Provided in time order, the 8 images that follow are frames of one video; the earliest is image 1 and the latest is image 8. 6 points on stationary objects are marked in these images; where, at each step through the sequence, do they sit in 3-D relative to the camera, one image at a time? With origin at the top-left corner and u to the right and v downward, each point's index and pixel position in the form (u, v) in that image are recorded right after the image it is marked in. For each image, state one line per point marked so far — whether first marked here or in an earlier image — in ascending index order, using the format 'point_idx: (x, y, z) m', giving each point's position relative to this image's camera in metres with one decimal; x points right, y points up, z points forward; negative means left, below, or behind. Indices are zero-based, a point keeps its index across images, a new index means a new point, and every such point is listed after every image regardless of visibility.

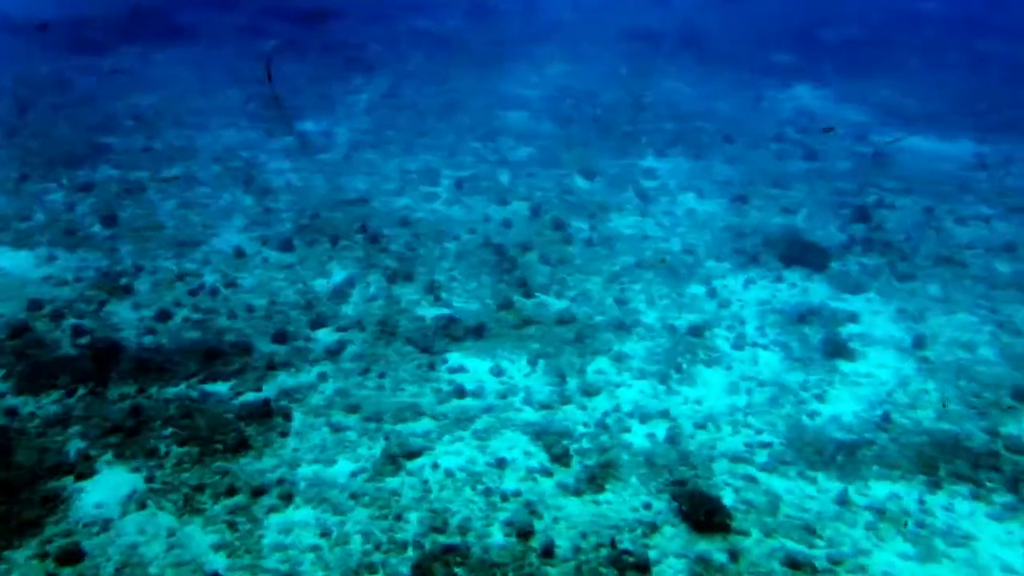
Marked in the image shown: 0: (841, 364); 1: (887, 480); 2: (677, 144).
0: (+6.5, -1.4, +4.8) m
1: (+6.2, -3.1, +4.0) m
2: (+5.2, +4.7, +8.0) m
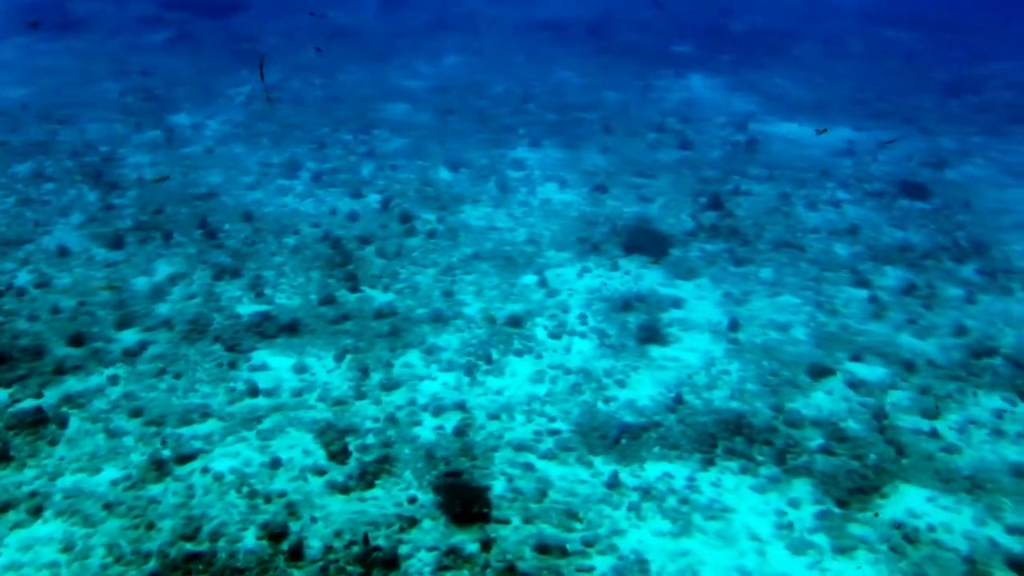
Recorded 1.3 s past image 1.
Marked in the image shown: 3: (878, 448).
0: (+2.8, -1.2, +4.9) m
1: (+2.6, -2.9, +4.1) m
2: (+1.2, +5.0, +7.9) m
3: (+6.0, -2.6, +4.1) m
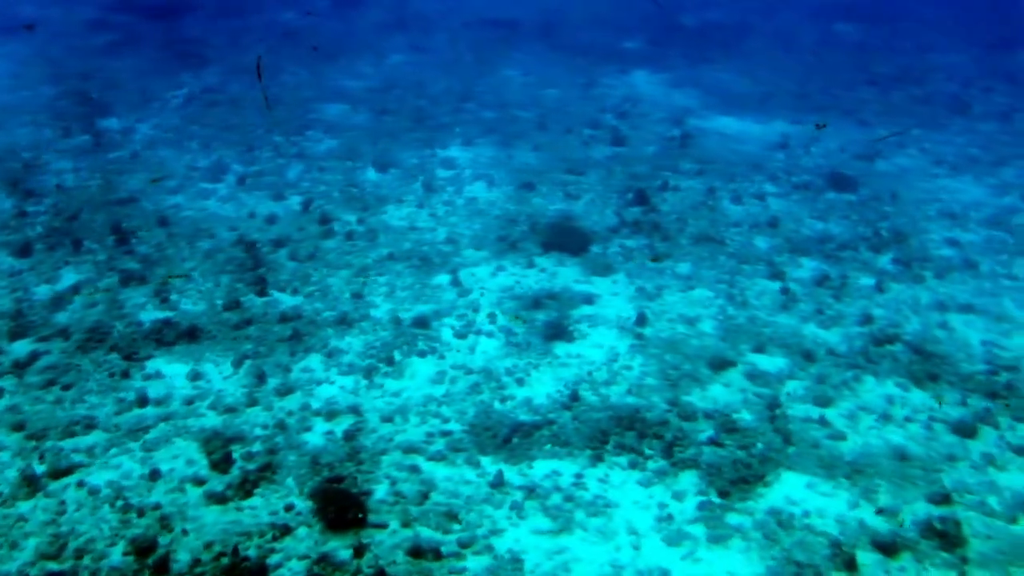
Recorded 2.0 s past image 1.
0: (+0.9, -1.2, +4.8) m
1: (+0.7, -2.8, +4.0) m
2: (-0.8, +5.0, +7.8) m
3: (+4.1, -2.5, +4.0) m
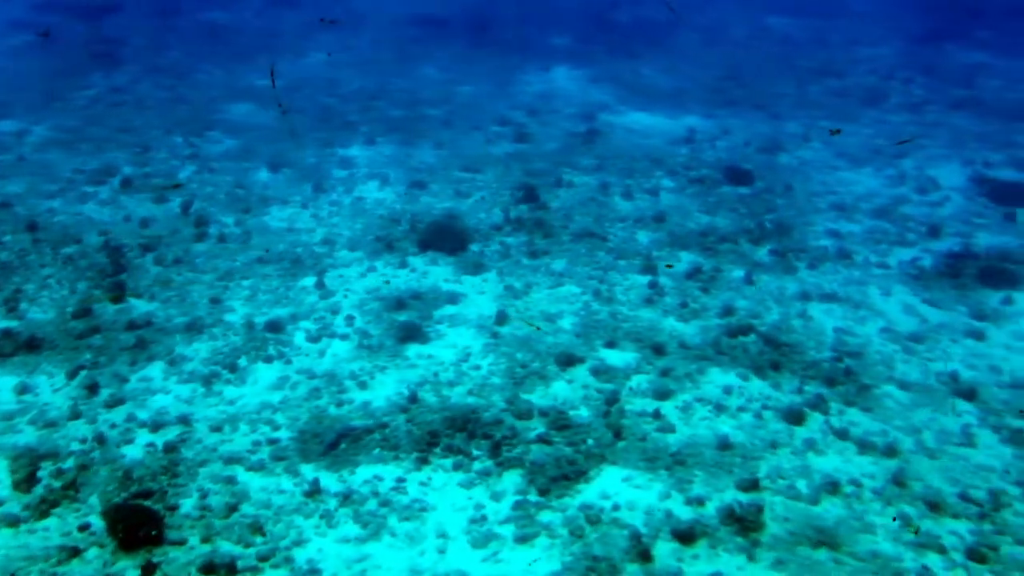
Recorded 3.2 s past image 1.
0: (-1.9, -1.2, +4.6) m
1: (-2.1, -2.9, +3.8) m
2: (-3.8, +4.9, +7.6) m
3: (+1.3, -2.4, +3.9) m
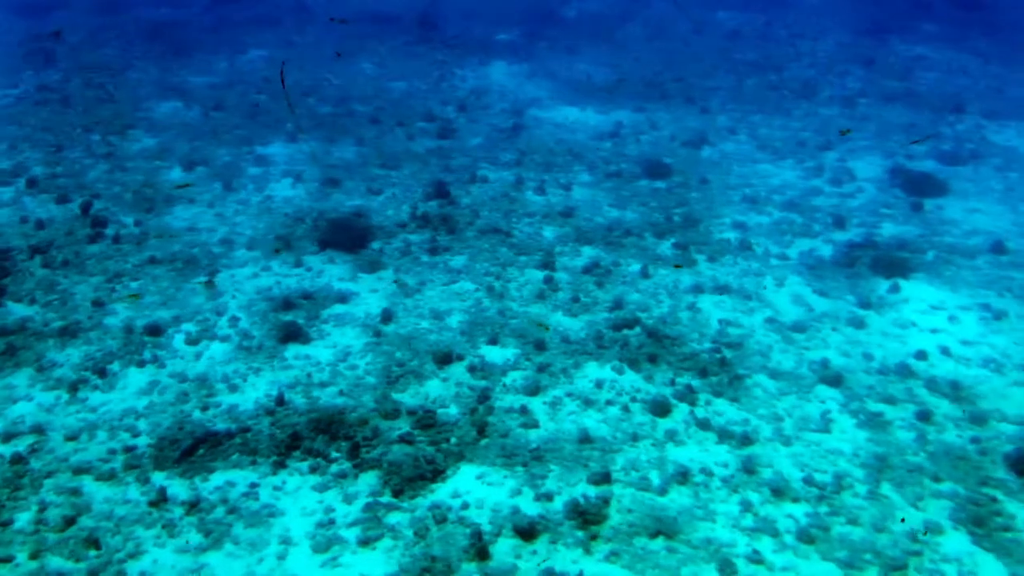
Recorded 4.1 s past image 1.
0: (-4.1, -1.2, +4.5) m
1: (-4.2, -2.8, +3.7) m
2: (-6.1, +4.9, +7.5) m
3: (-0.8, -2.4, +3.8) m
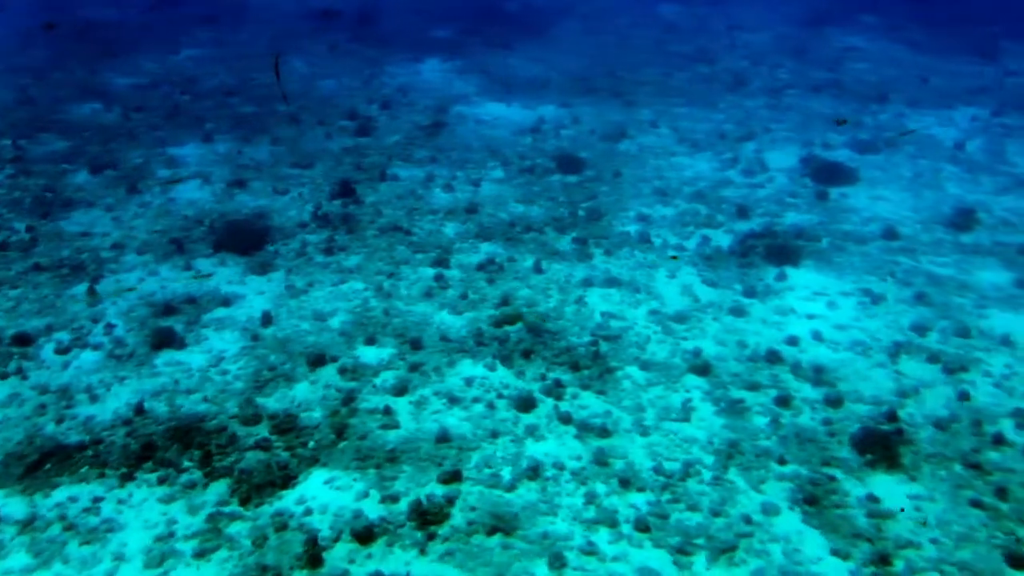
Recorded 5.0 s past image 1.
0: (-6.3, -1.2, +4.4) m
1: (-6.3, -2.9, +3.6) m
2: (-8.4, +4.8, +7.3) m
3: (-2.9, -2.4, +3.7) m
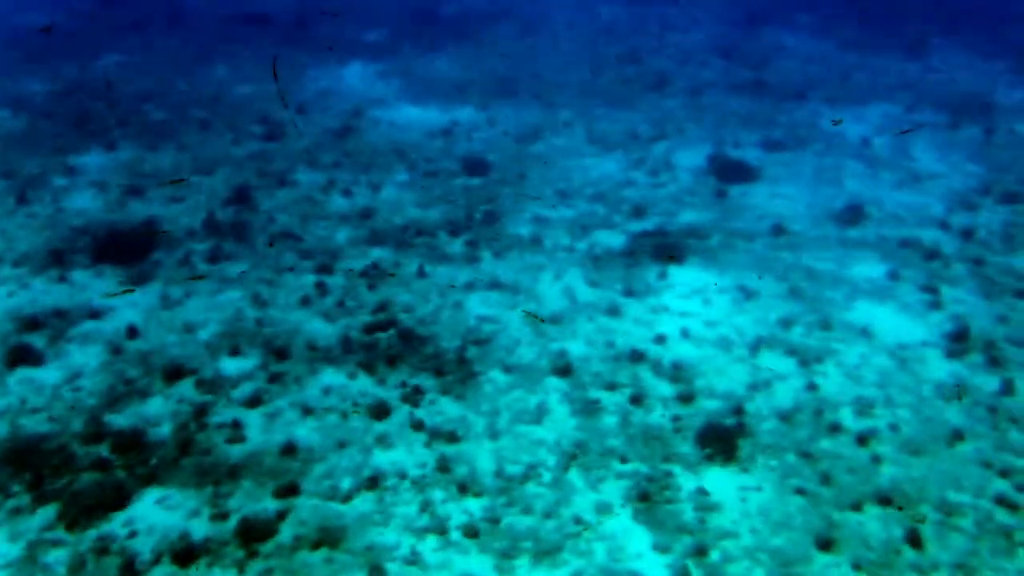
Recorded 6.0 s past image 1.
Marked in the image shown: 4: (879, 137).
0: (-8.5, -1.5, +4.2) m
1: (-8.6, -3.2, +3.4) m
2: (-10.9, +4.4, +7.1) m
3: (-5.2, -2.5, +3.6) m
4: (+12.1, +4.9, +8.0) m
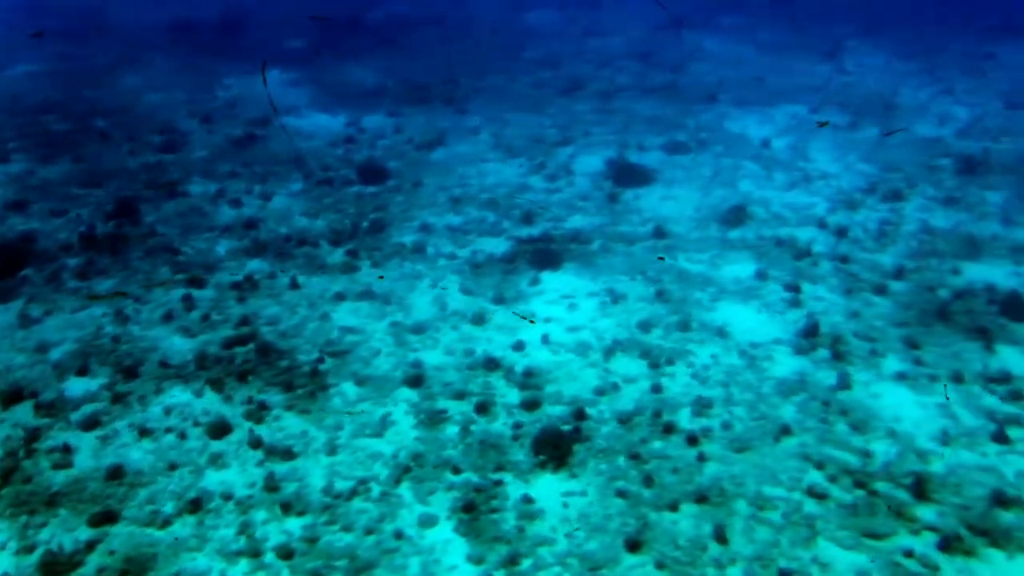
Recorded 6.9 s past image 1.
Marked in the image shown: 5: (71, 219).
0: (-11.0, -2.0, +4.0) m
1: (-10.9, -3.7, +3.2) m
2: (-13.6, +3.9, +6.9) m
3: (-7.5, -2.9, +3.5) m
4: (+9.3, +5.1, +8.2) m
5: (-10.2, +1.6, +5.7) m
